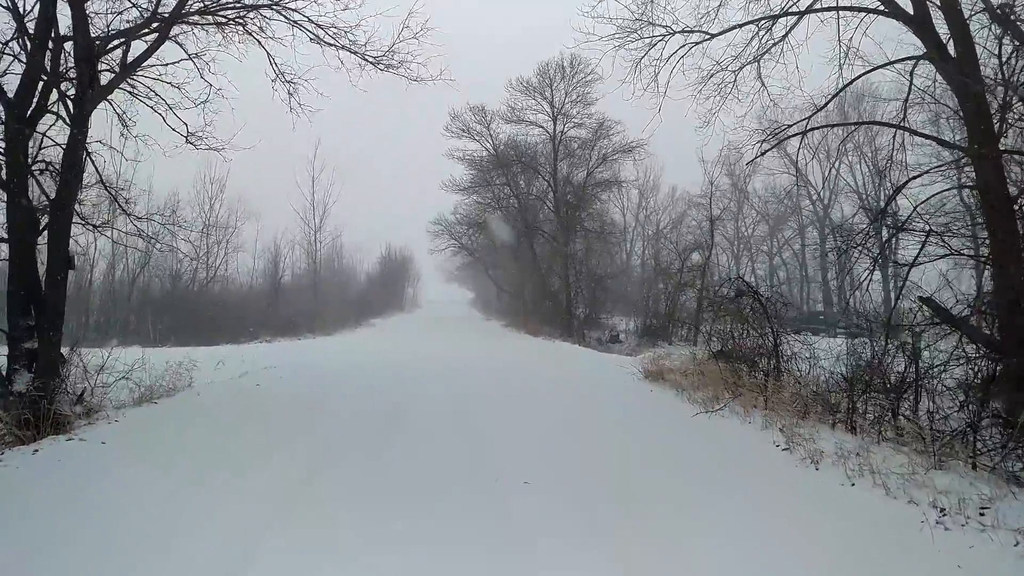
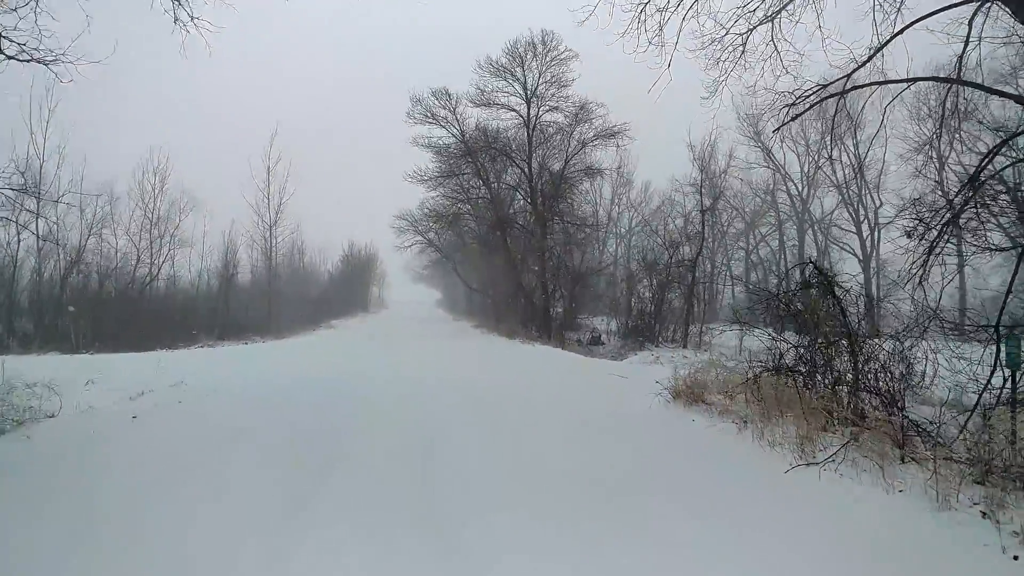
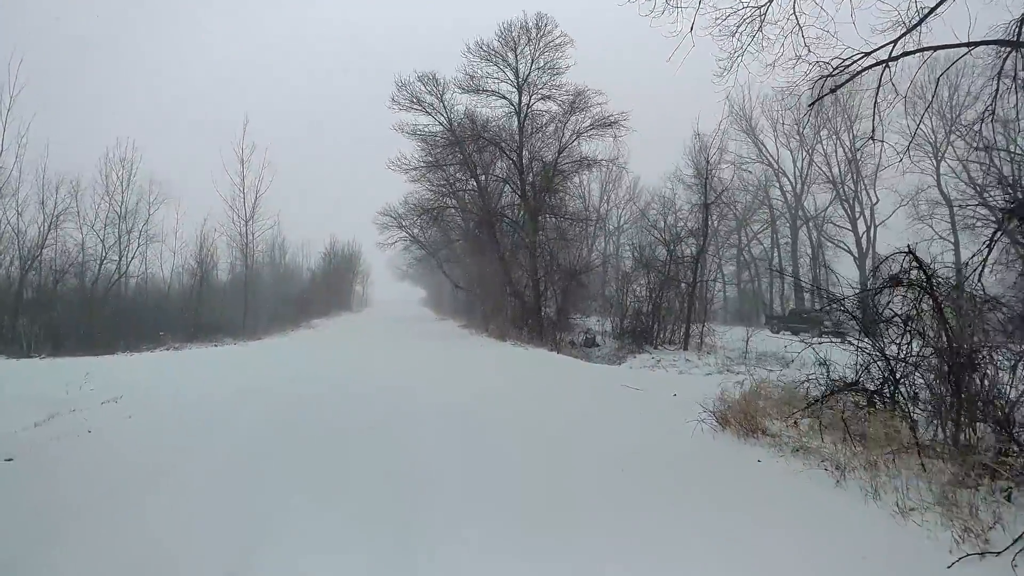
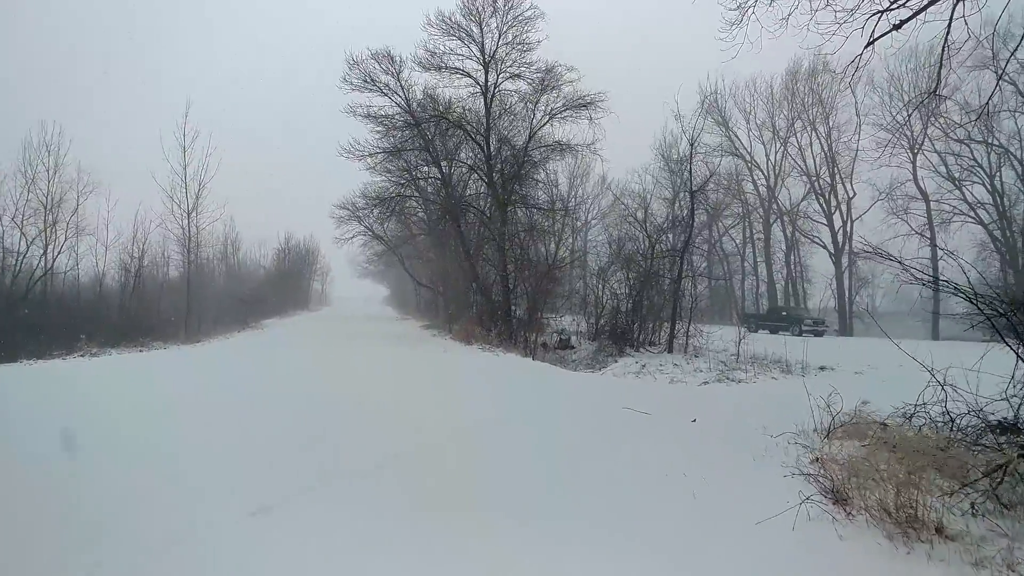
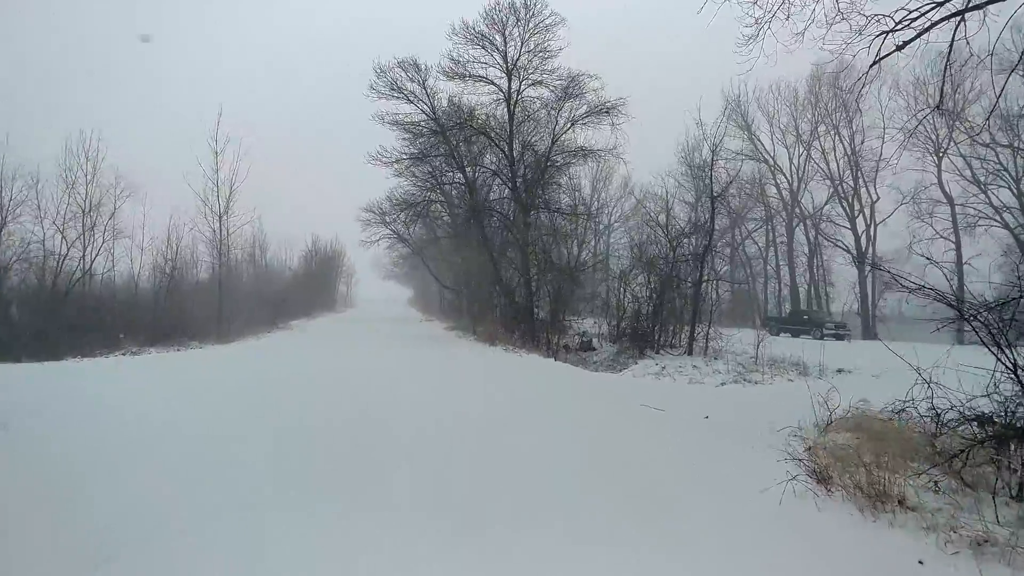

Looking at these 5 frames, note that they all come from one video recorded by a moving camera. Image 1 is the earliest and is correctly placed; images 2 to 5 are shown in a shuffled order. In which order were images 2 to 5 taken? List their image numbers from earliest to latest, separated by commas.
2, 3, 5, 4
